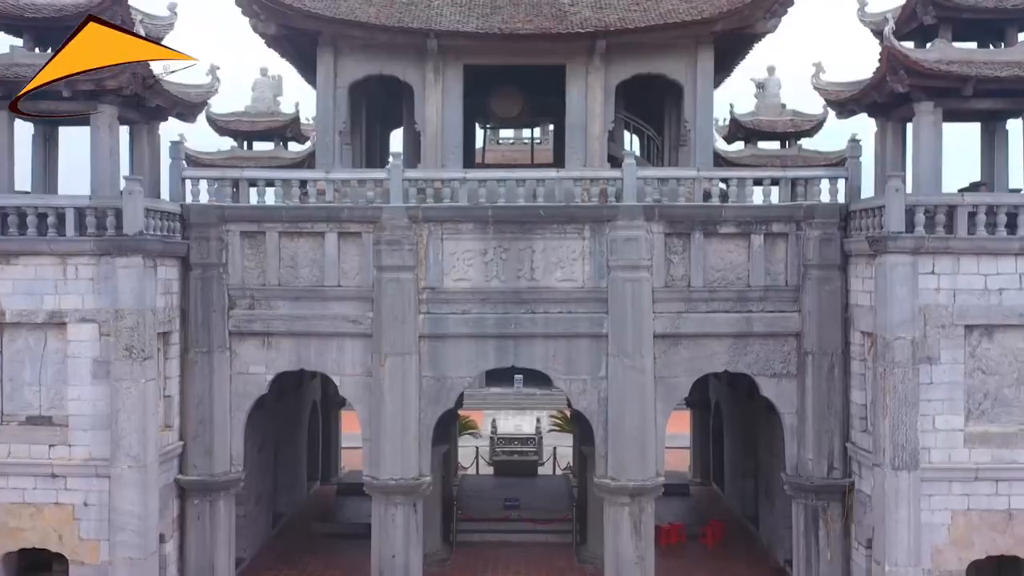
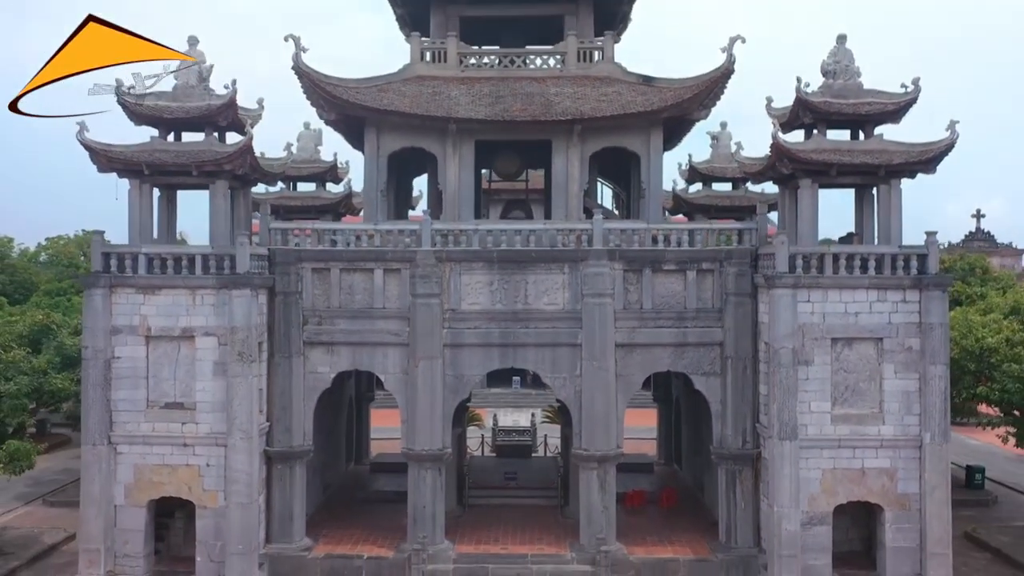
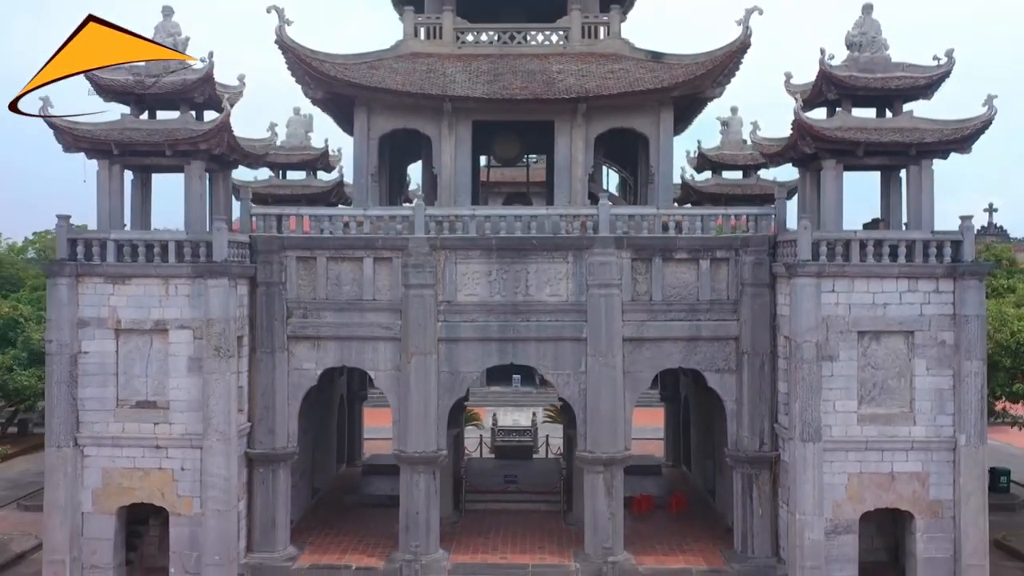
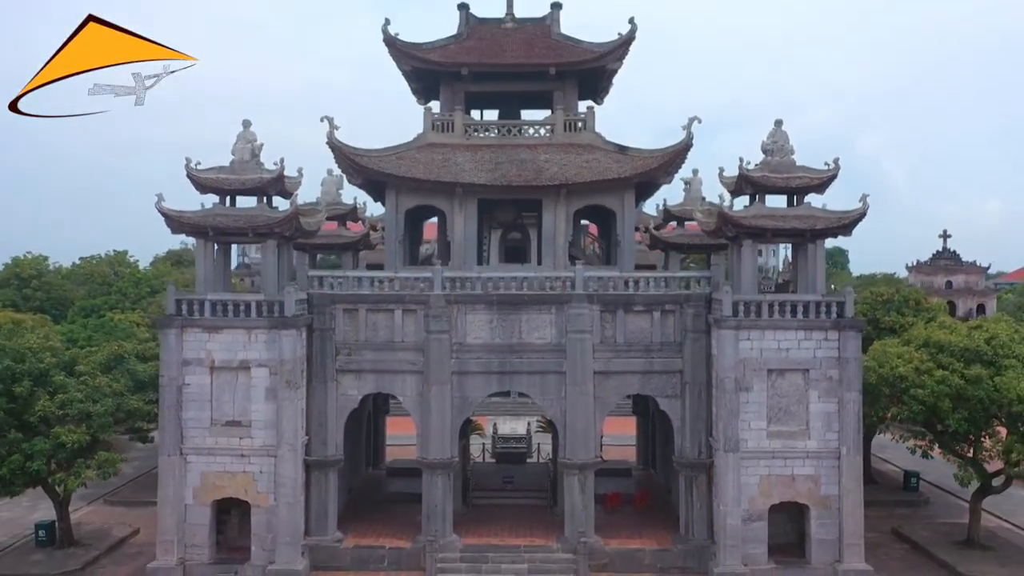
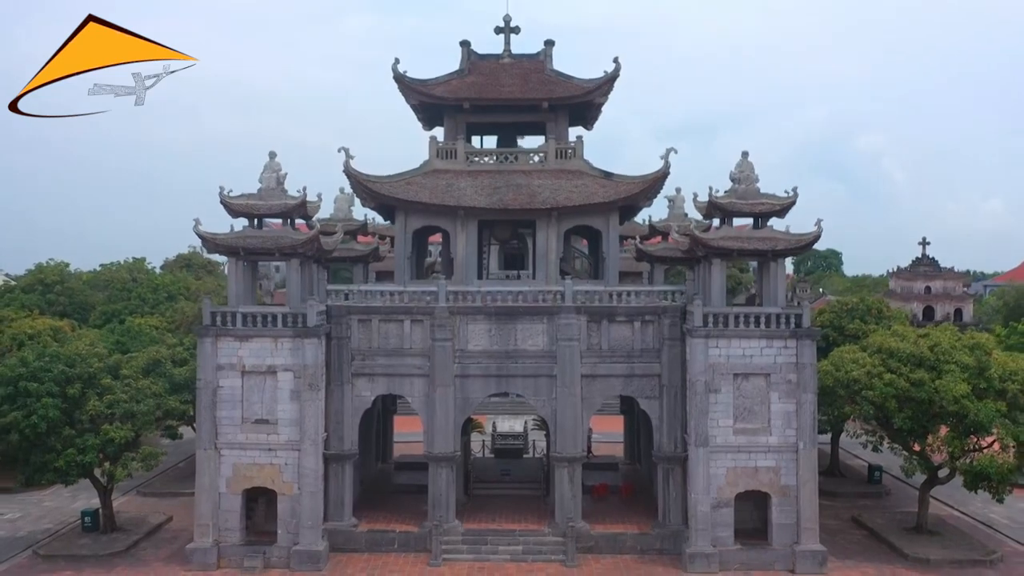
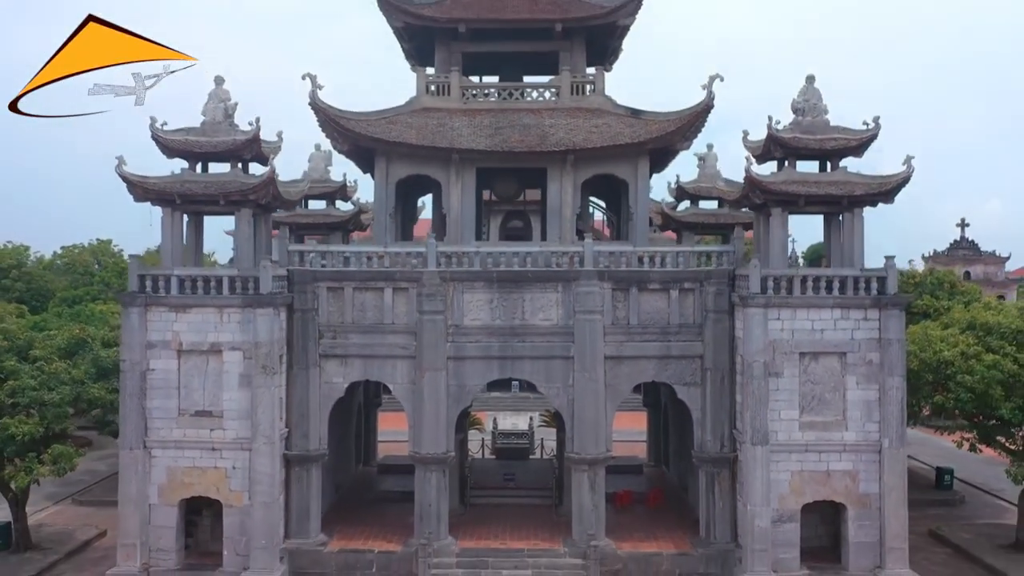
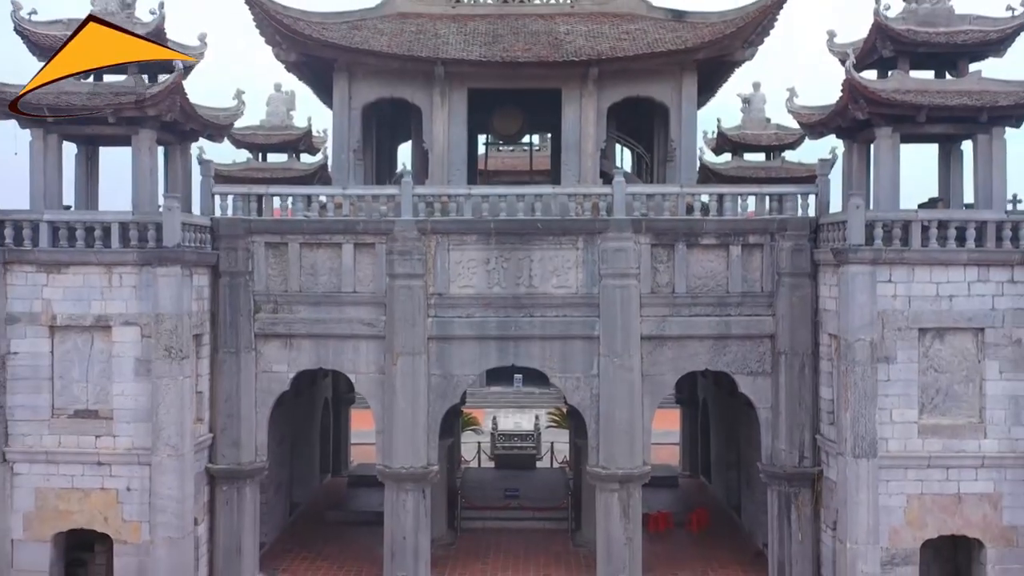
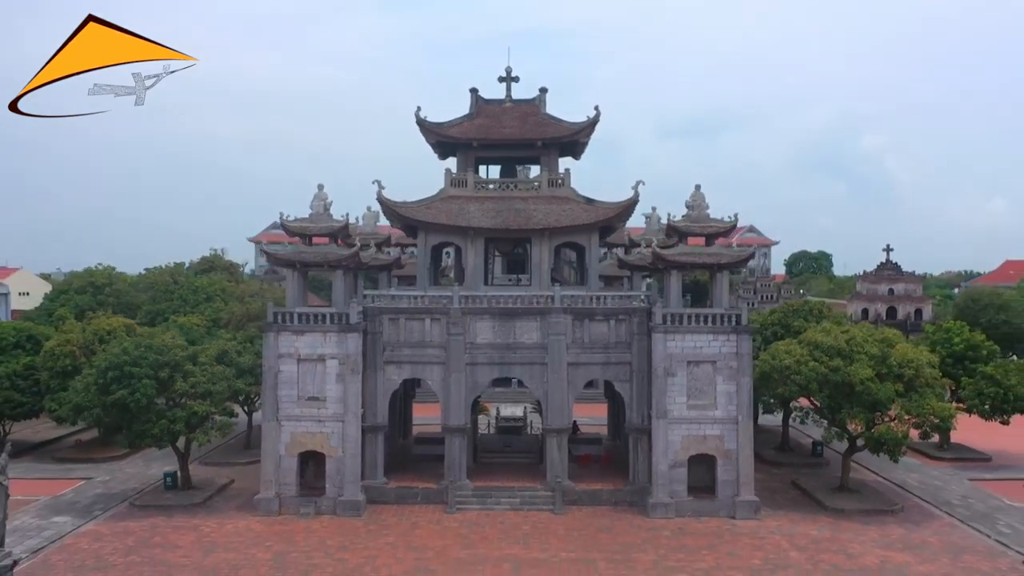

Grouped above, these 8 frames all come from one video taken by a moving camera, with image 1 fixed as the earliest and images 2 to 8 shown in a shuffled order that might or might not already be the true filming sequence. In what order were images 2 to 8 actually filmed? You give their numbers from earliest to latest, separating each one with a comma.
7, 3, 2, 6, 4, 5, 8
